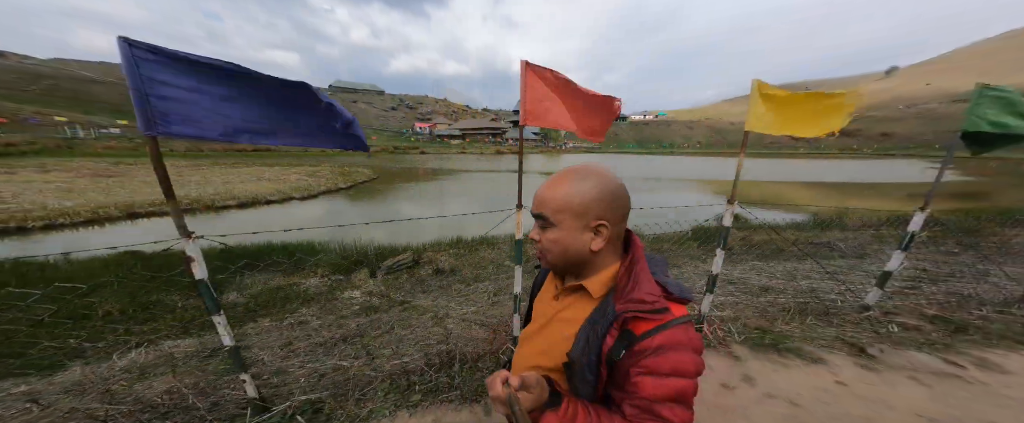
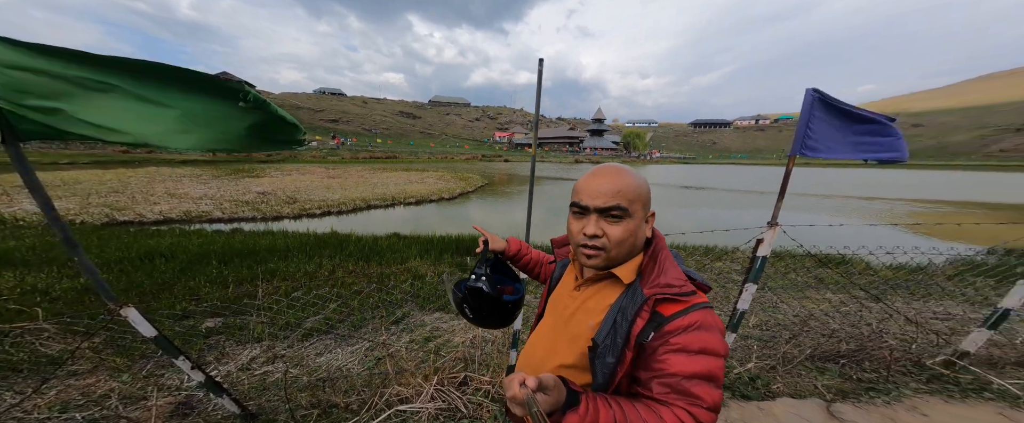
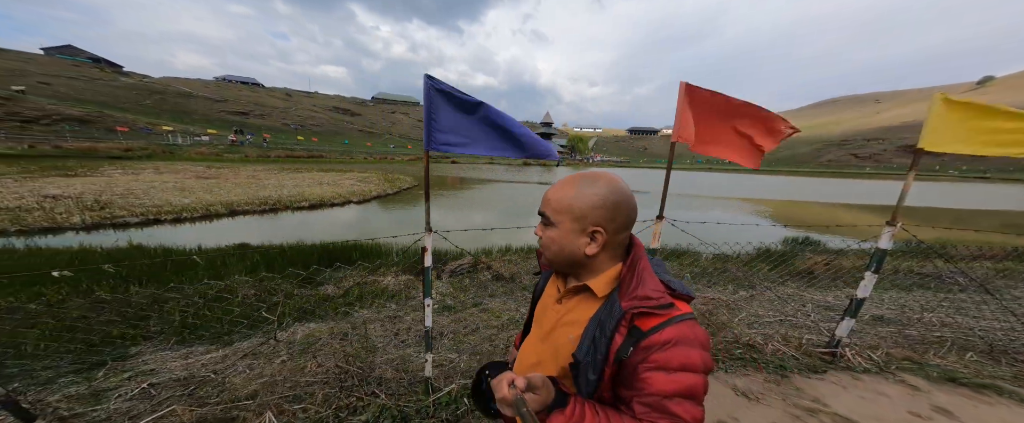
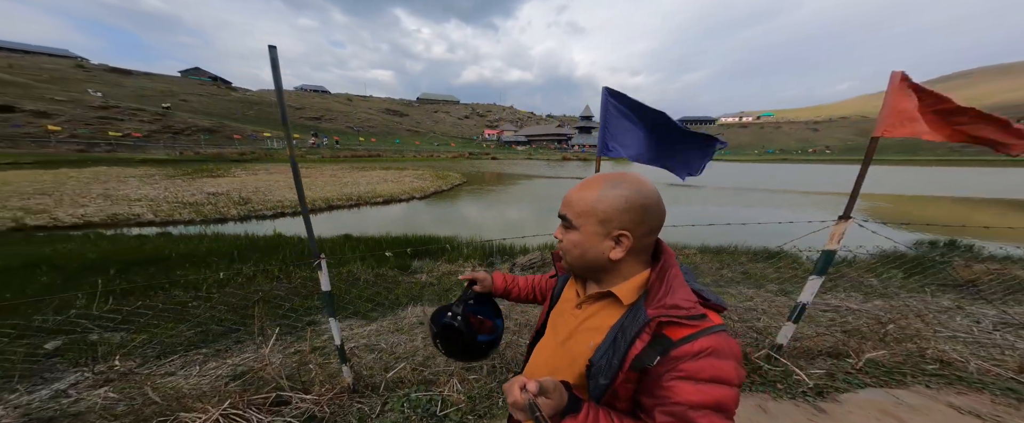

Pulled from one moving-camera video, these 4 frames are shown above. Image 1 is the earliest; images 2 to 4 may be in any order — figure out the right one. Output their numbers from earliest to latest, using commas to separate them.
3, 4, 2
